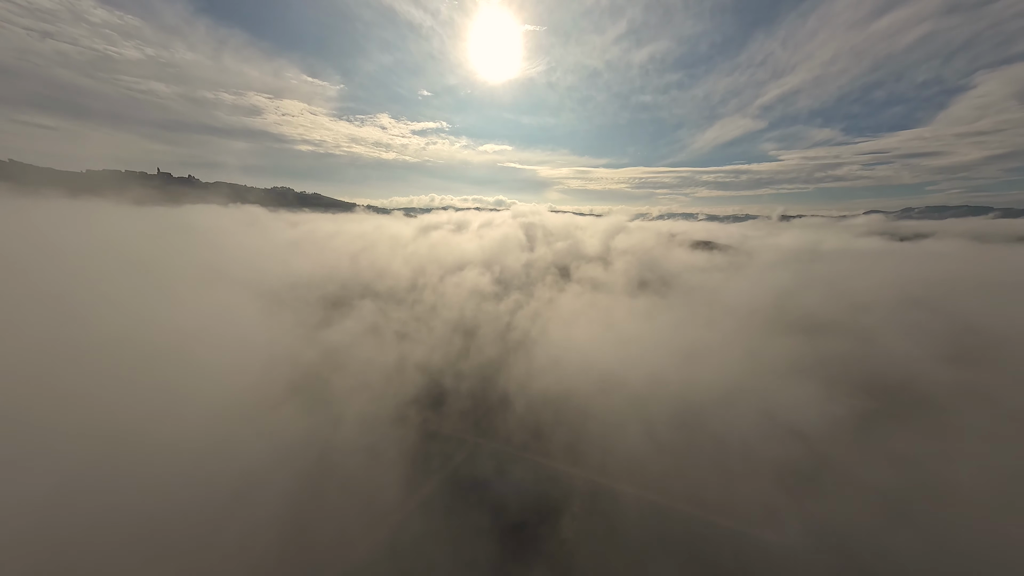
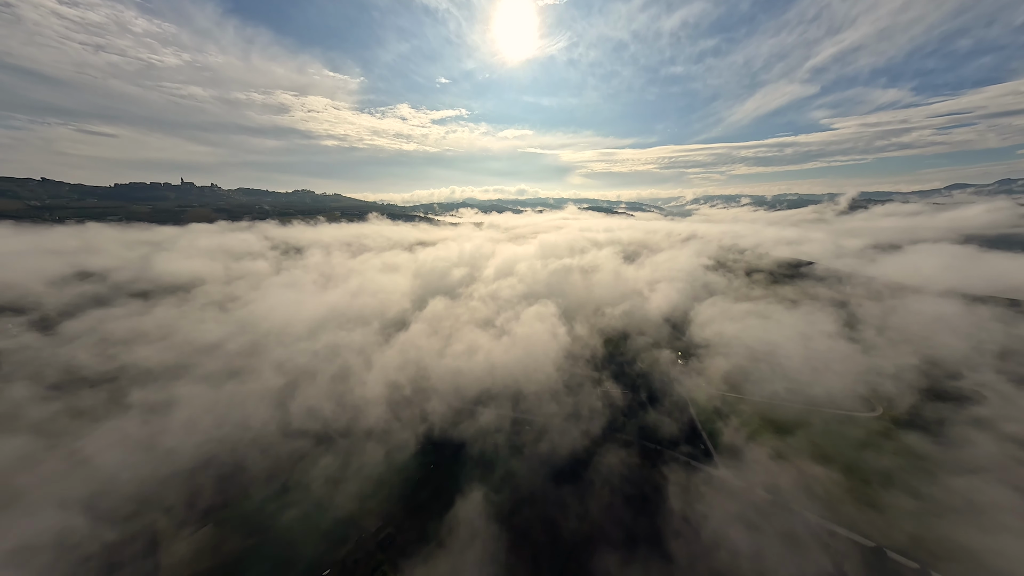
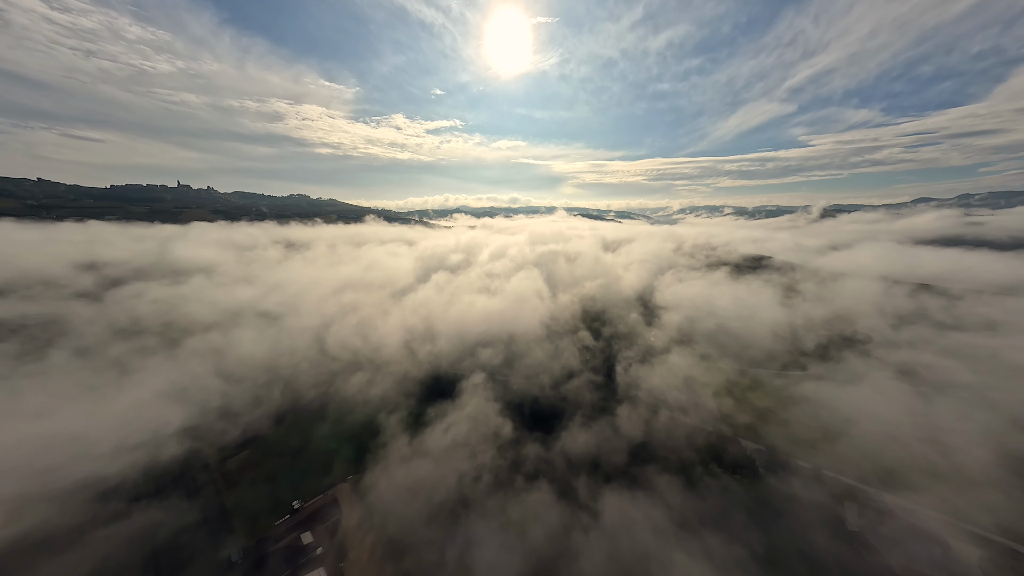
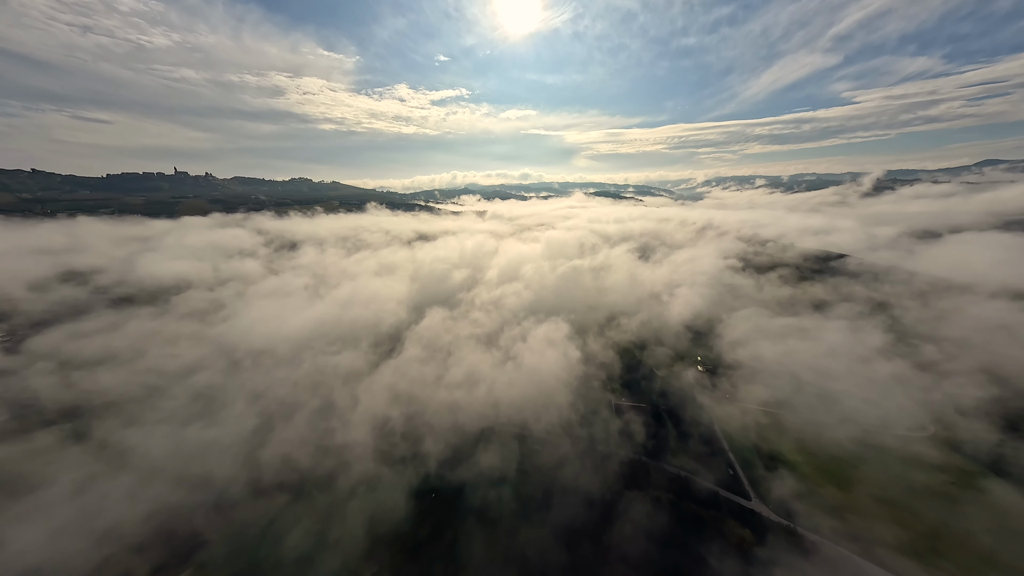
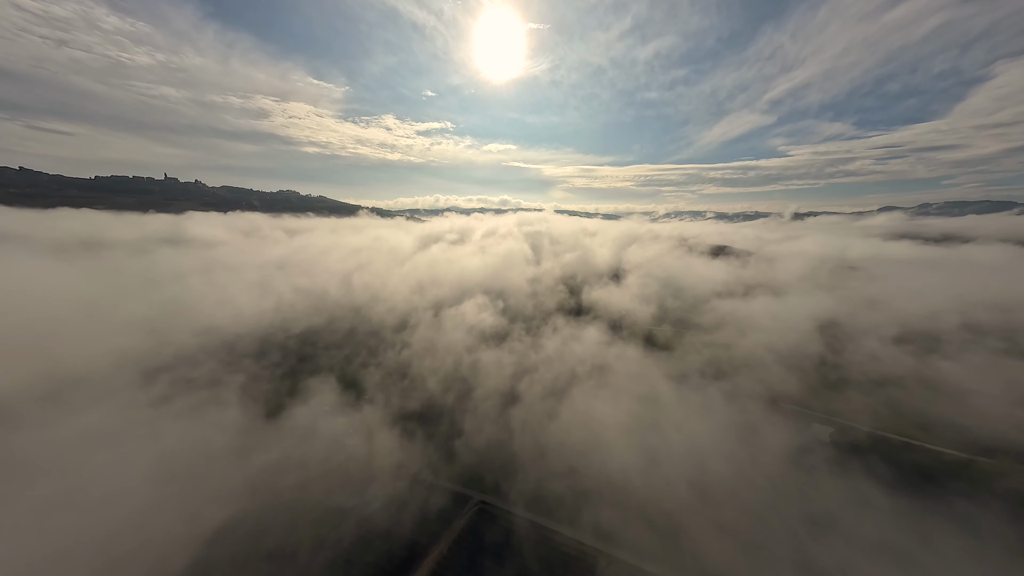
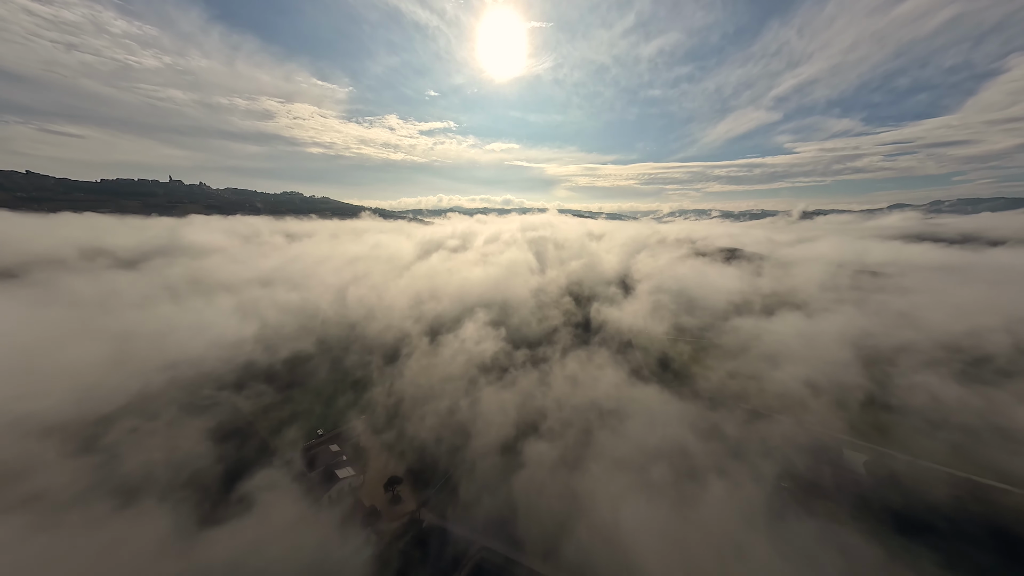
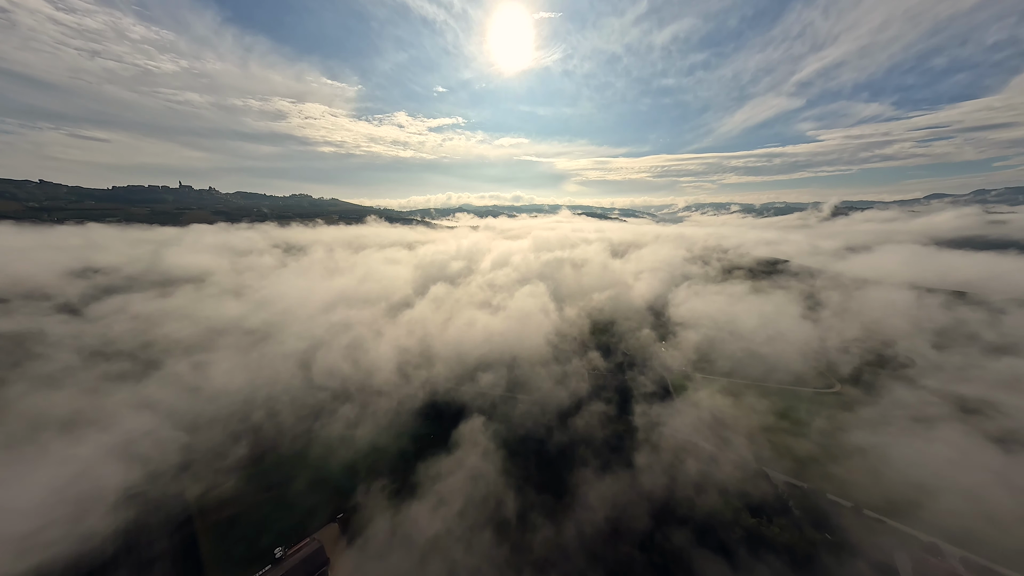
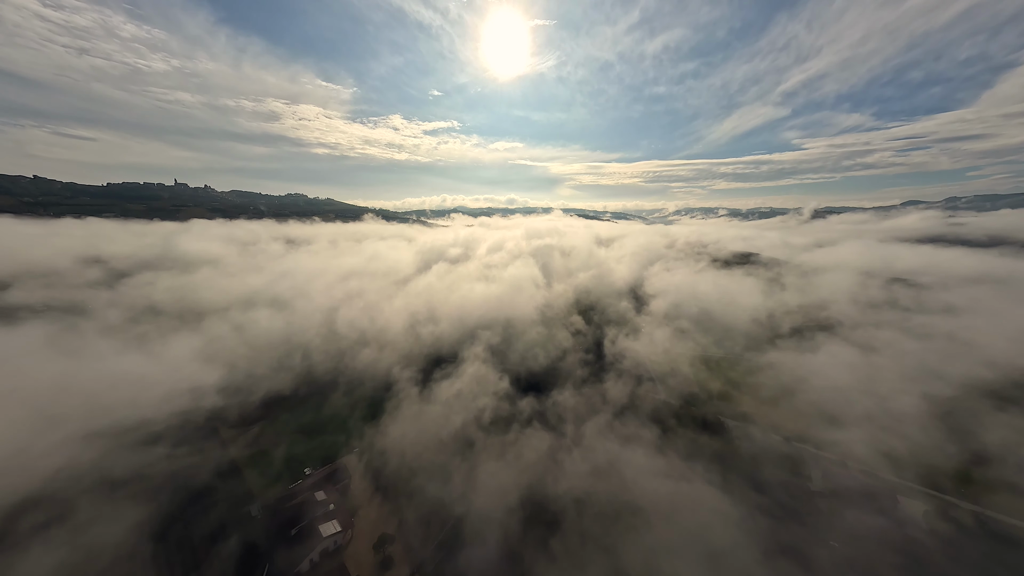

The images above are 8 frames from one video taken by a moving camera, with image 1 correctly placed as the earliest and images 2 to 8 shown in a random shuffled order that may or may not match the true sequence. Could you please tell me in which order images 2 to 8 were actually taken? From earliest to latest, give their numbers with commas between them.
5, 6, 8, 3, 7, 2, 4
